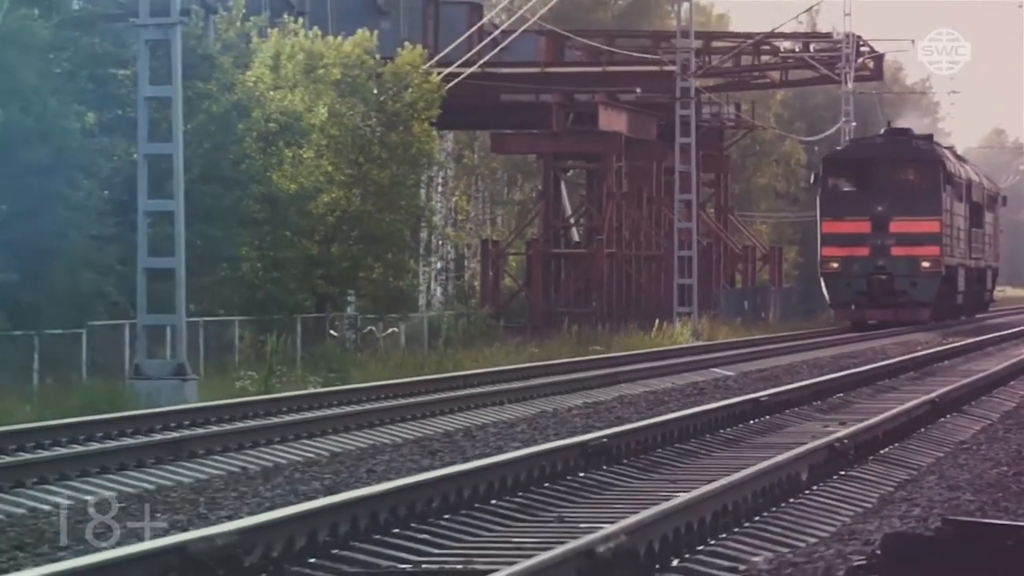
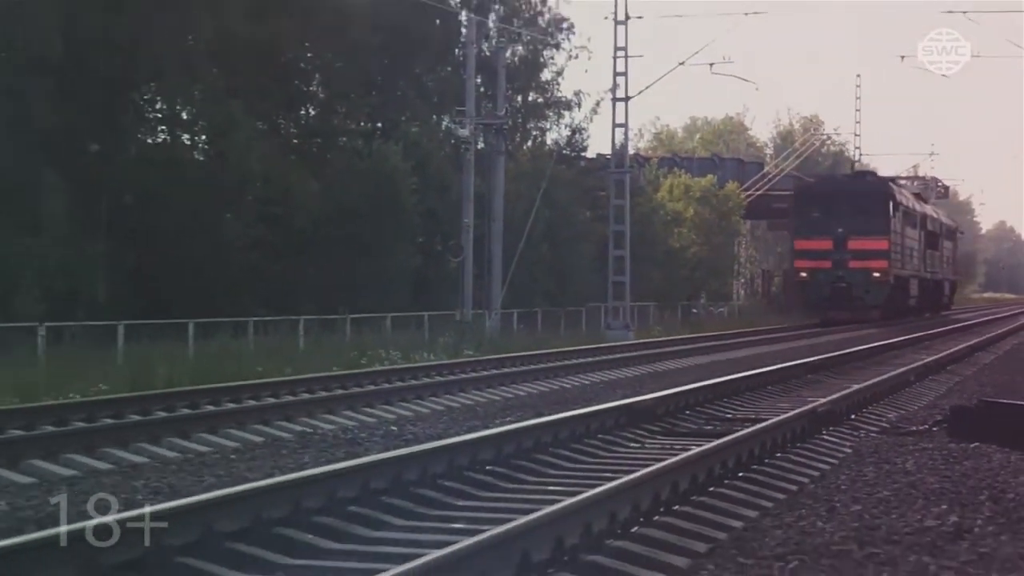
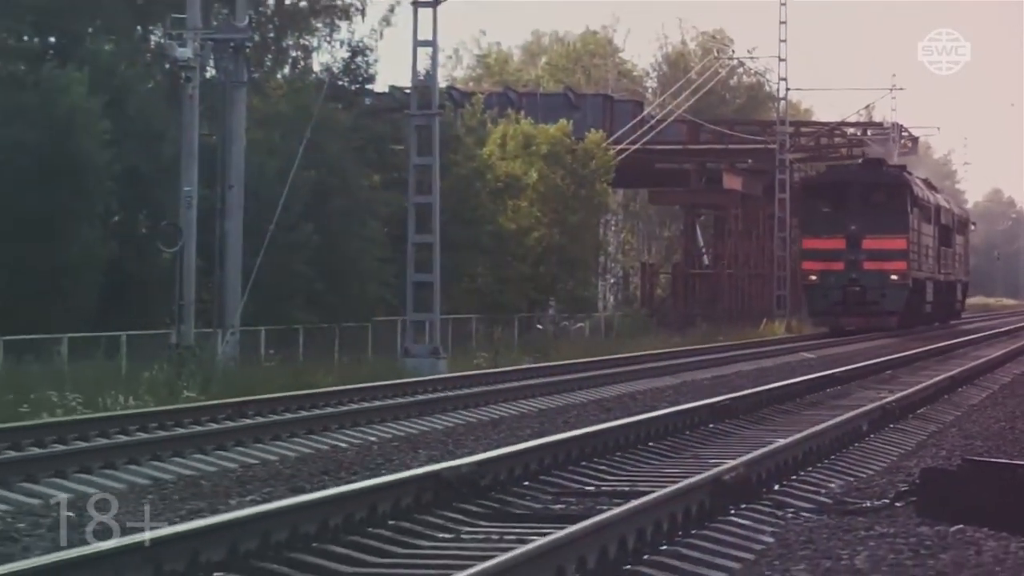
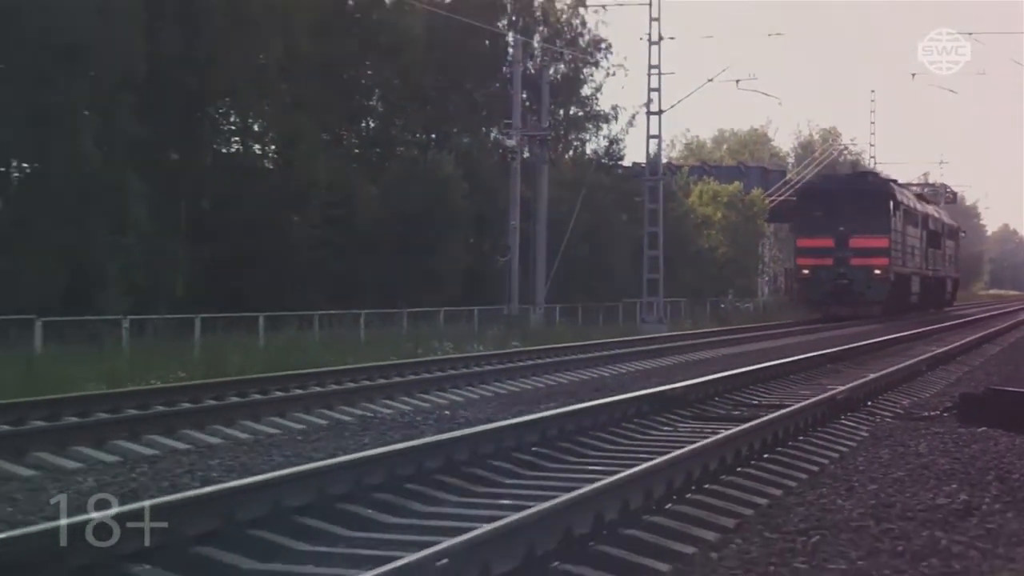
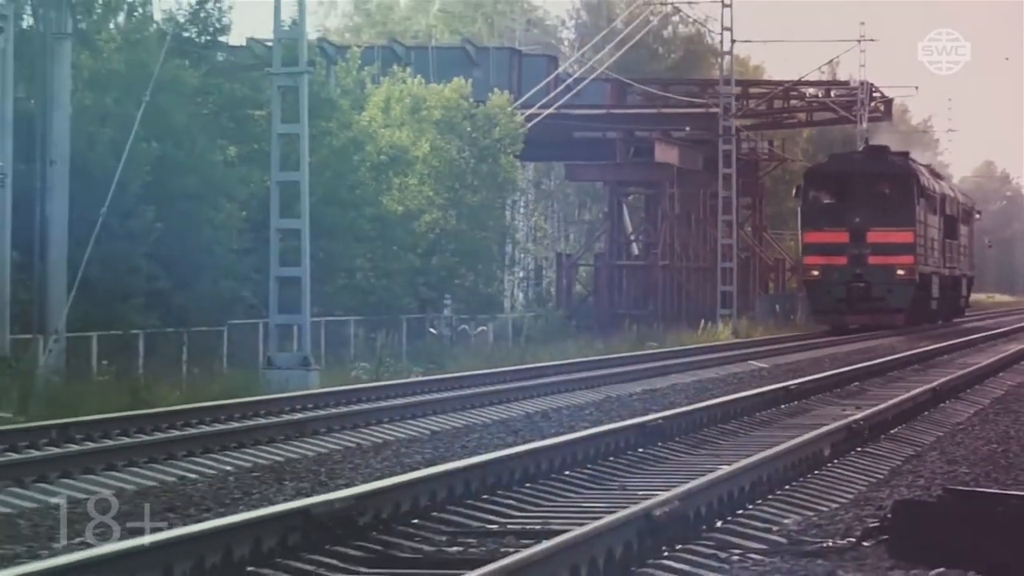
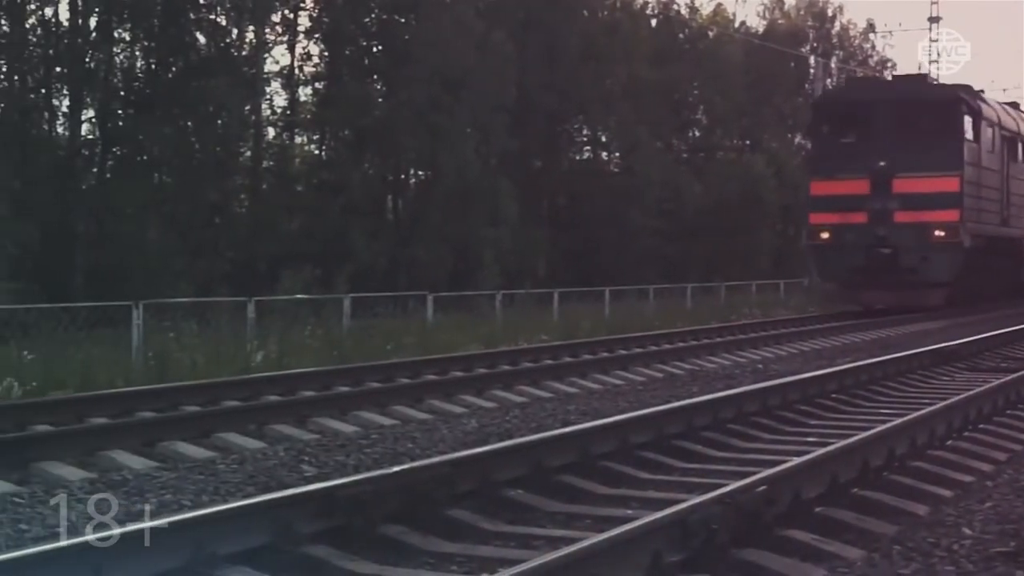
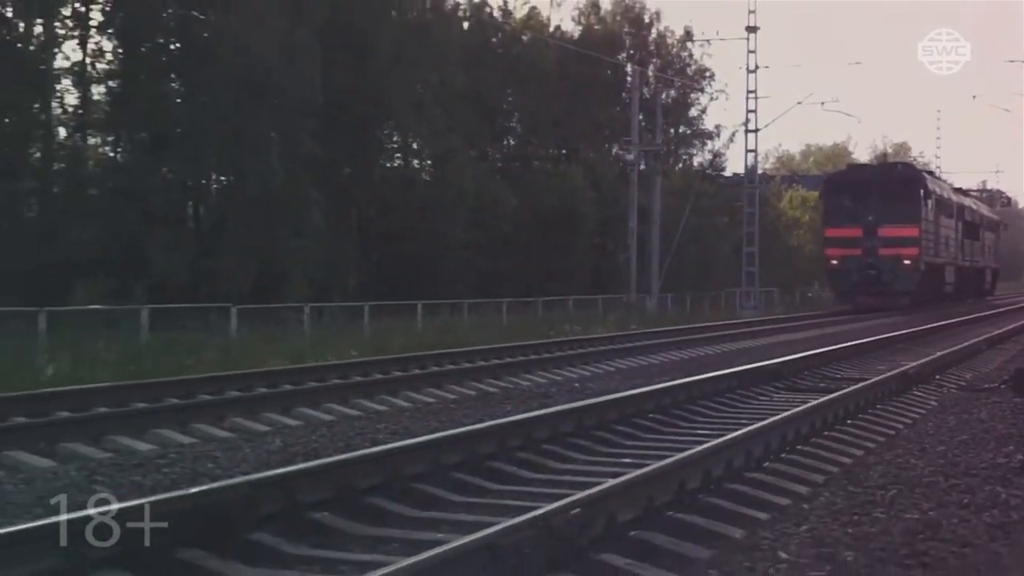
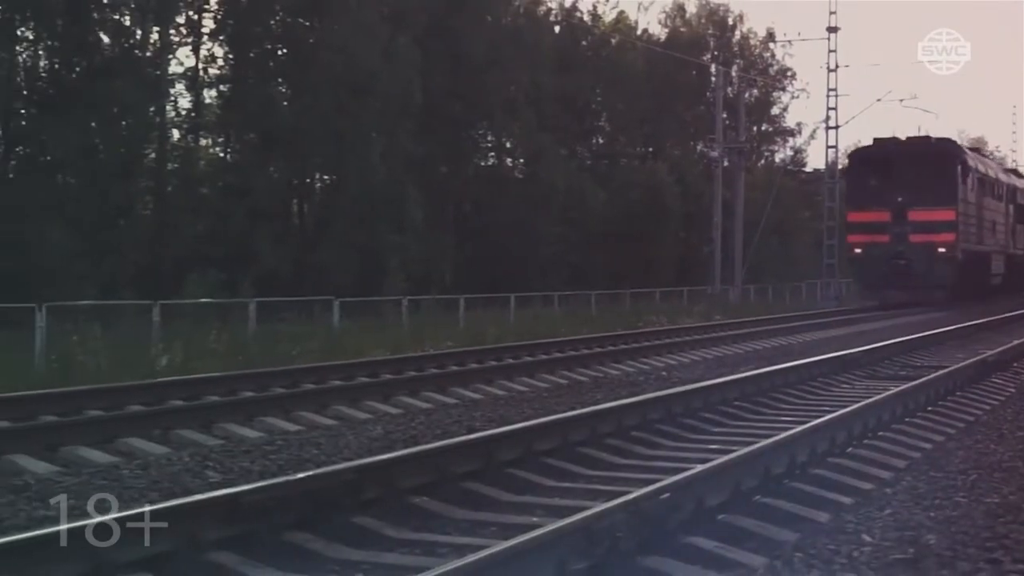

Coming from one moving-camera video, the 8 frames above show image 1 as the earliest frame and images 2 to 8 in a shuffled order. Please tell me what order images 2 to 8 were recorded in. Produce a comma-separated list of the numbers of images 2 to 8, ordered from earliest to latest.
5, 3, 2, 4, 7, 8, 6
